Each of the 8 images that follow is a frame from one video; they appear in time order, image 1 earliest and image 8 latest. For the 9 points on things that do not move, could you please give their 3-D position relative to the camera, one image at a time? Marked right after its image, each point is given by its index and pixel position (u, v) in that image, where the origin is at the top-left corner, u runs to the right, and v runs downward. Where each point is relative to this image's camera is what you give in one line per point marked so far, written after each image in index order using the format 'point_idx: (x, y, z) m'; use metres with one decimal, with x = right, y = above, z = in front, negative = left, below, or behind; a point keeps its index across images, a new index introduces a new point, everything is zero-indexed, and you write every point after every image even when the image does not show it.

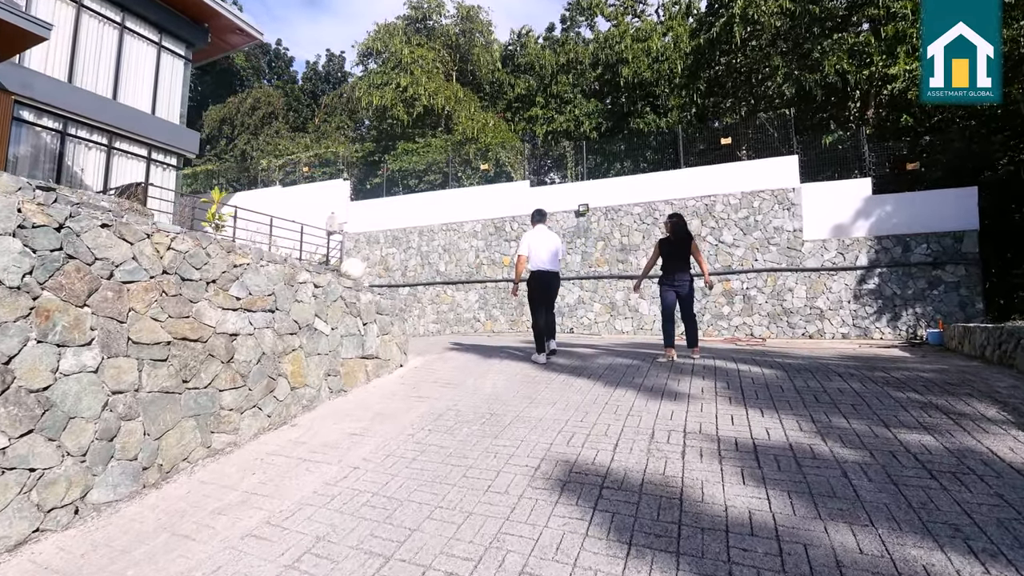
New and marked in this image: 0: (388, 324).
0: (-1.5, -0.4, +5.6) m
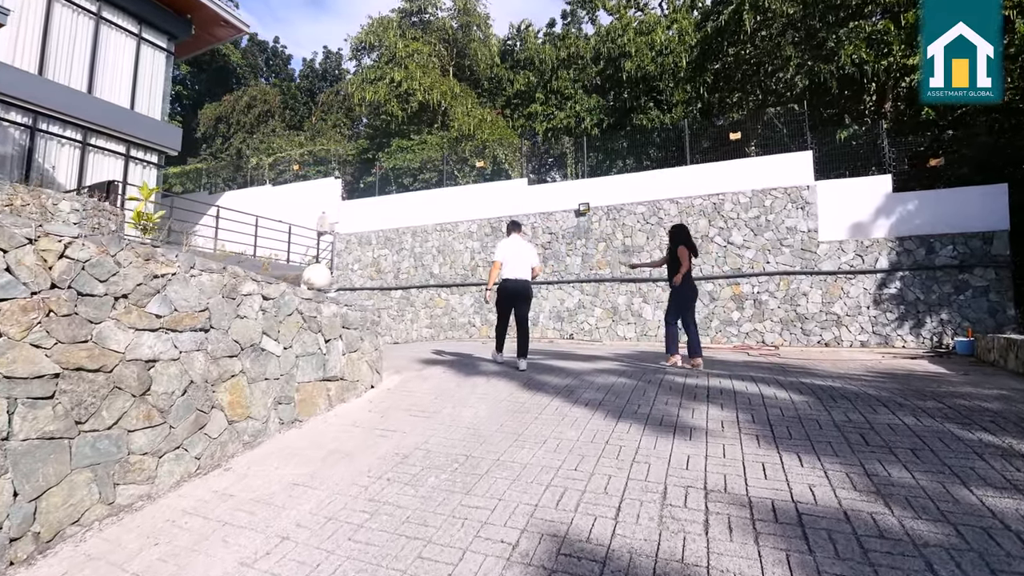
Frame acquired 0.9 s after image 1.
0: (-1.6, -0.5, +4.9) m
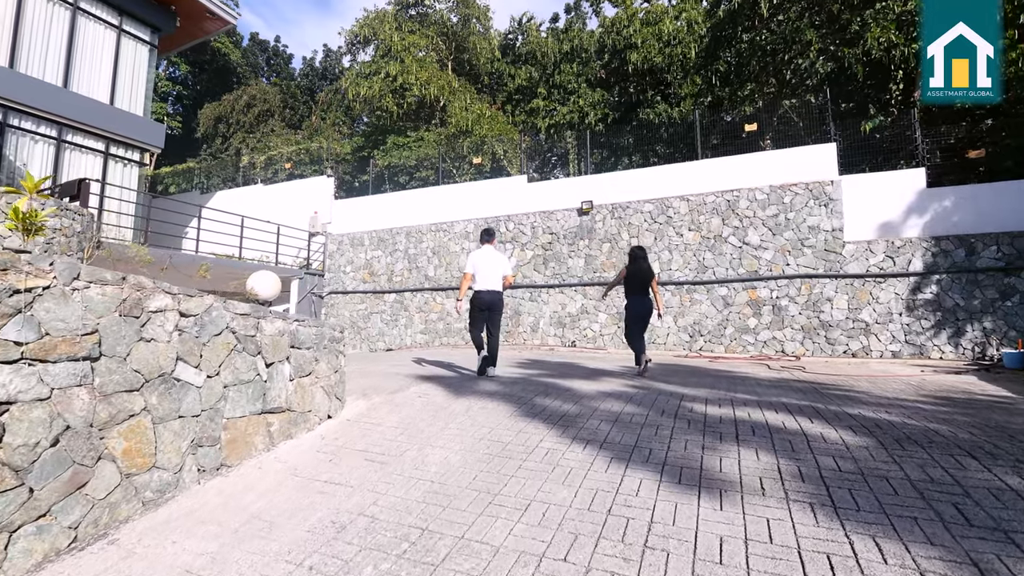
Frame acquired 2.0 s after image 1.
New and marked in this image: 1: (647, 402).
0: (-1.7, -0.6, +4.1) m
1: (+1.2, -1.0, +4.3) m
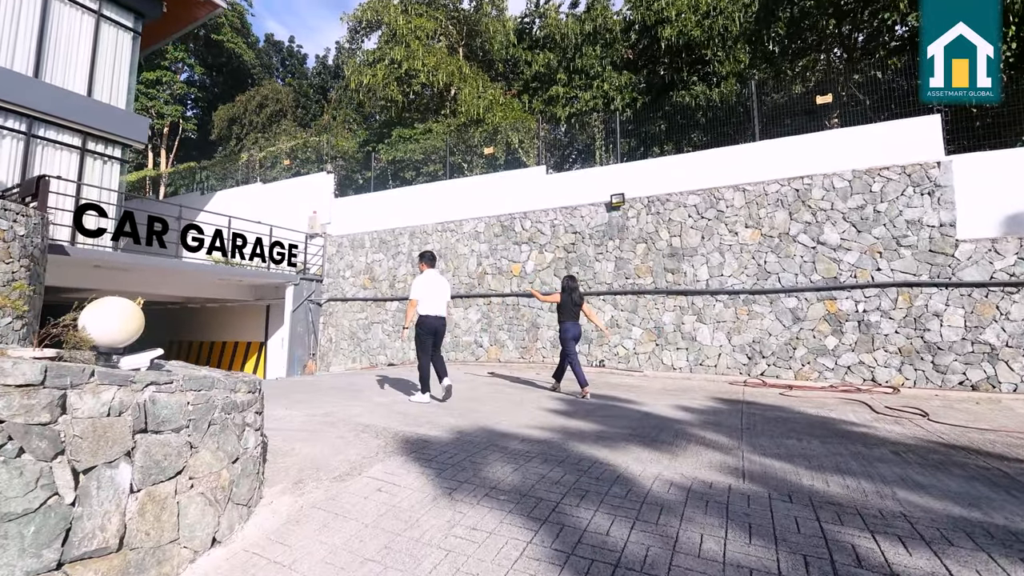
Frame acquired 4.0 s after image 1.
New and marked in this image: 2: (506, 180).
0: (-1.7, -0.8, +2.4) m
1: (+1.3, -1.2, +2.4) m
2: (-0.1, +2.7, +12.2) m
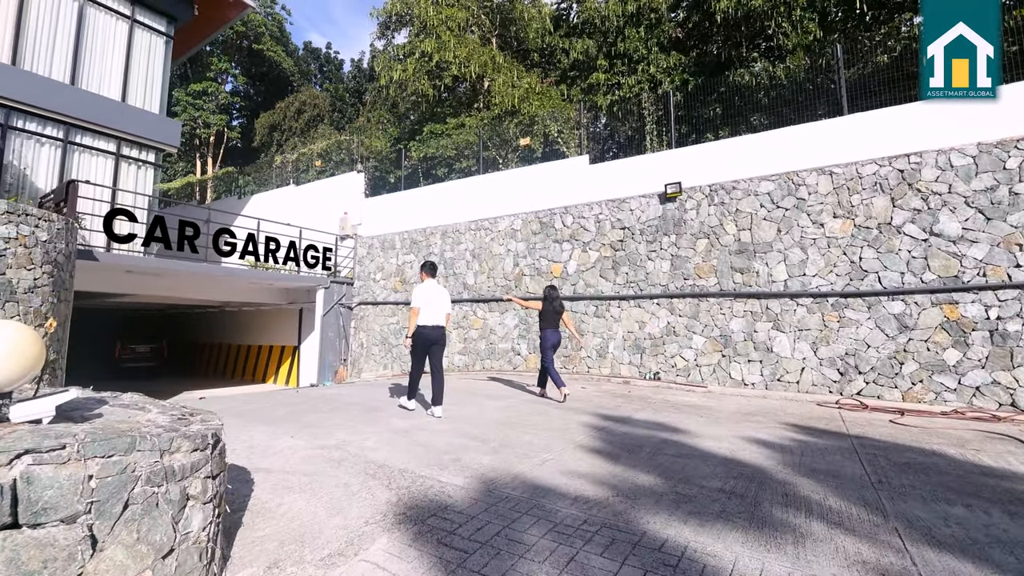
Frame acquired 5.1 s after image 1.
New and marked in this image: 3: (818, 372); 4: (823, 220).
0: (-1.5, -0.9, +1.4) m
1: (+1.5, -1.3, +1.3) m
2: (+0.8, +2.6, +11.1) m
3: (+4.7, -1.3, +7.4) m
4: (+4.9, +1.1, +7.7) m
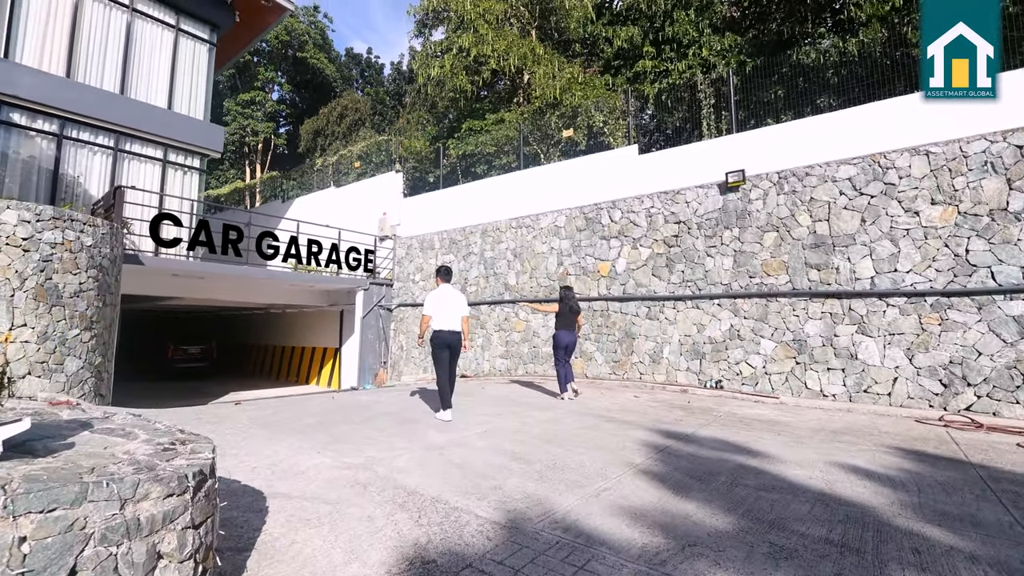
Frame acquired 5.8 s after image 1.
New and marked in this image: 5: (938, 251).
0: (-1.3, -0.9, +0.9) m
1: (+1.6, -1.3, +0.5) m
2: (+1.7, +2.6, +10.4) m
3: (+5.3, -1.3, +6.4) m
4: (+5.6, +1.1, +6.6) m
5: (+5.5, +0.5, +6.3) m
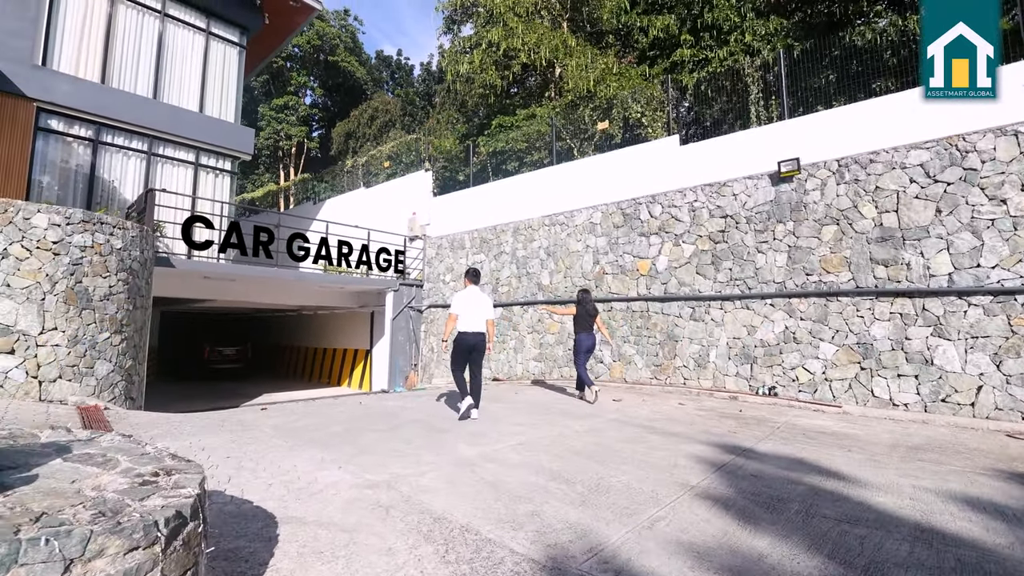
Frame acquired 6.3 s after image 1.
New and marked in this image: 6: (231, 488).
0: (-1.2, -0.9, +0.6) m
1: (+1.7, -1.2, 0.0) m
2: (+2.3, +2.6, +9.8) m
3: (+5.7, -1.2, +5.6) m
4: (+6.0, +1.1, +5.8) m
5: (+6.0, +0.5, +5.5) m
6: (-2.0, -1.4, +3.5) m
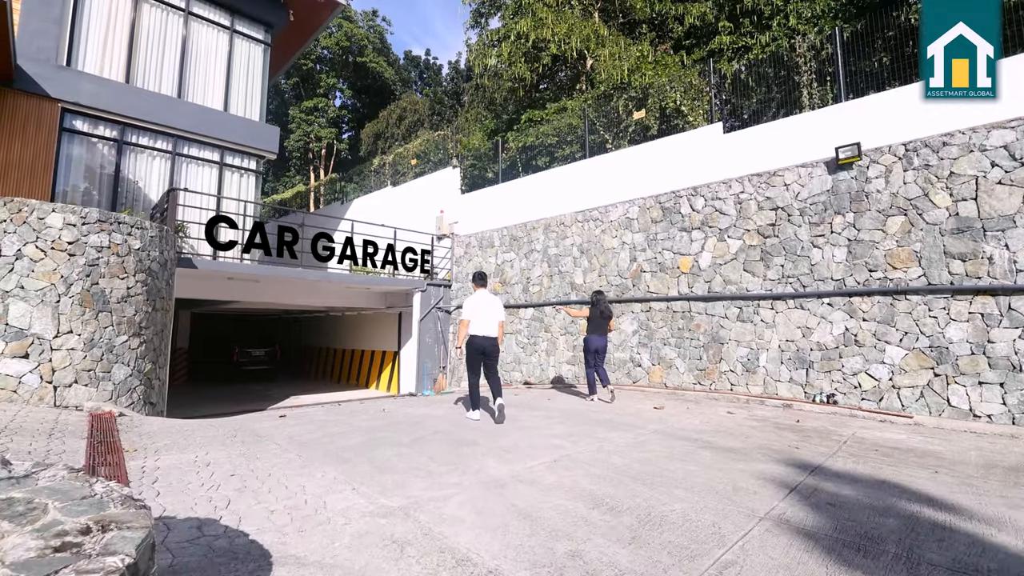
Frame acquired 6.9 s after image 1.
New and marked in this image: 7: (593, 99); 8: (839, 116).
0: (-1.2, -0.9, +0.1) m
1: (+1.7, -1.2, -0.6) m
2: (+2.9, +2.7, +9.1) m
3: (+6.1, -1.2, +4.7) m
4: (+6.3, +1.2, +4.9) m
5: (+6.3, +0.6, +4.6) m
6: (-1.8, -1.4, +3.1) m
7: (+2.3, +5.4, +13.9) m
8: (+4.7, +2.5, +7.0) m
